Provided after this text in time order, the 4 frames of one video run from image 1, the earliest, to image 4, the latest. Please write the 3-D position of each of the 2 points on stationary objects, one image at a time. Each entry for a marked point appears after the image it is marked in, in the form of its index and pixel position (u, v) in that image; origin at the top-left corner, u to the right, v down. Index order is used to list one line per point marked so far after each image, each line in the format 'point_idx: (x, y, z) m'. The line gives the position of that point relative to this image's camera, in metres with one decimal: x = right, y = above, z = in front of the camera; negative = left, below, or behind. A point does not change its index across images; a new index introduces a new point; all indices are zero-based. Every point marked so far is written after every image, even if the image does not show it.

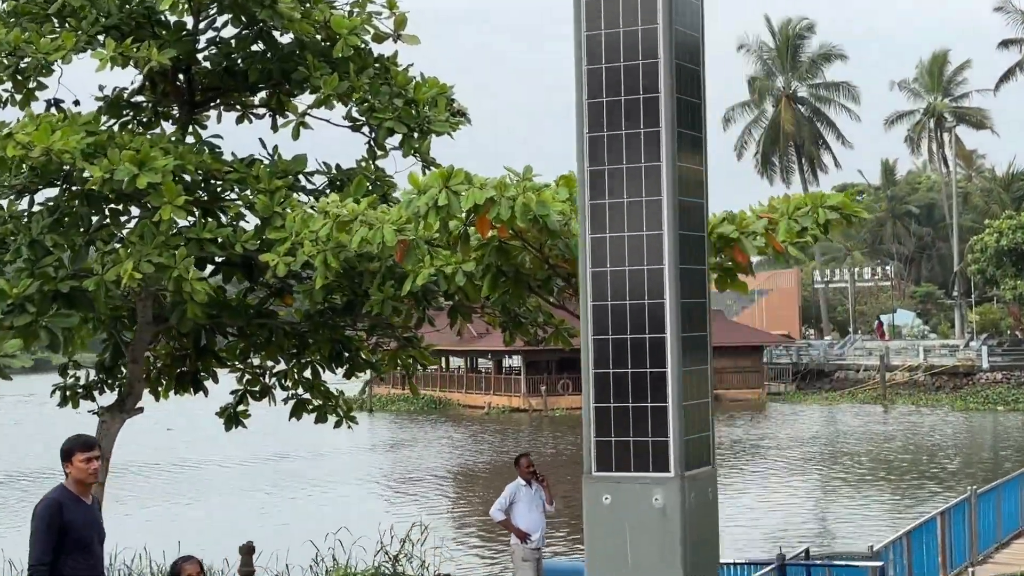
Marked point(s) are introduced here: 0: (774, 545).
0: (+3.6, -3.5, +14.4) m
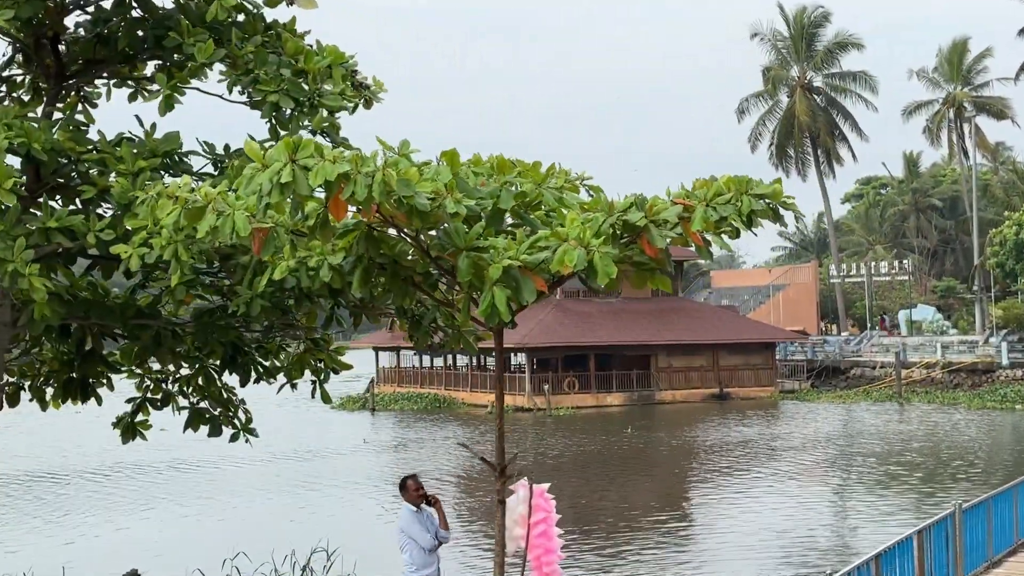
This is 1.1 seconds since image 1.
0: (+3.4, -3.4, +13.7) m
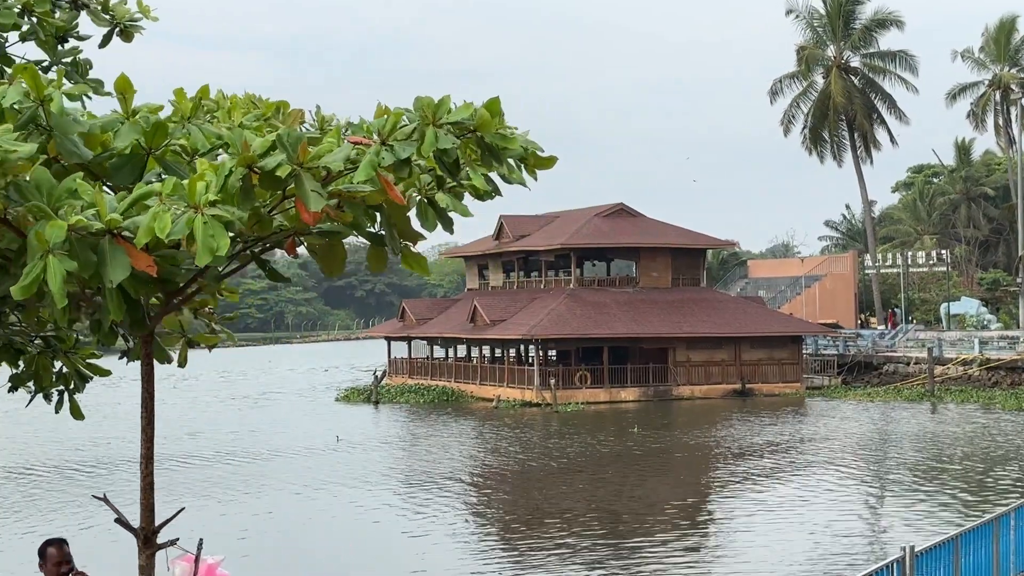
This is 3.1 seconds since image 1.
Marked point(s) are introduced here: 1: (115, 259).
0: (+3.0, -3.3, +12.4) m
1: (-0.8, +0.1, +2.2) m
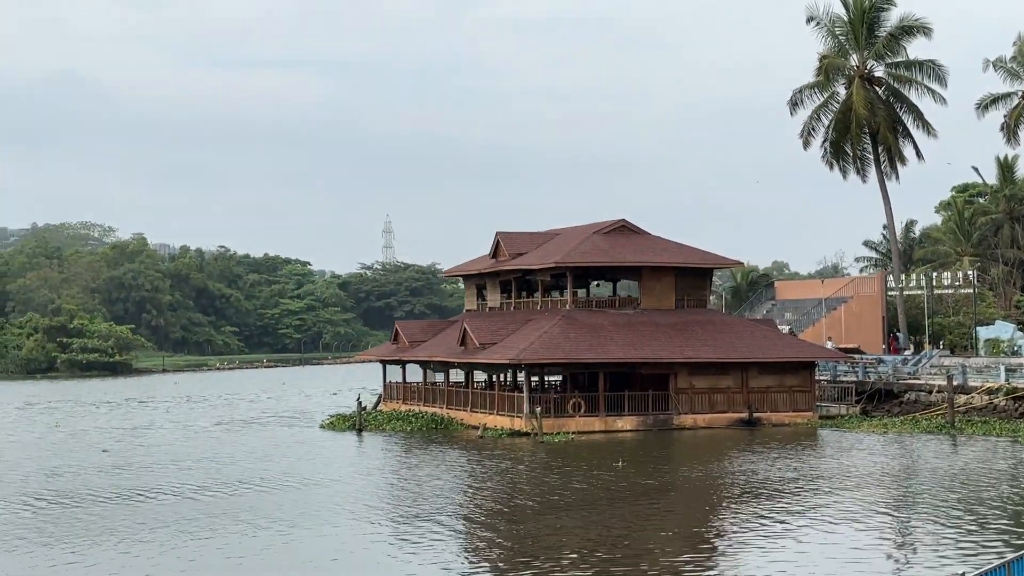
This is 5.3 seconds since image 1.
0: (+2.2, -3.5, +10.7) m
1: (-2.1, 0.0, +0.8) m
